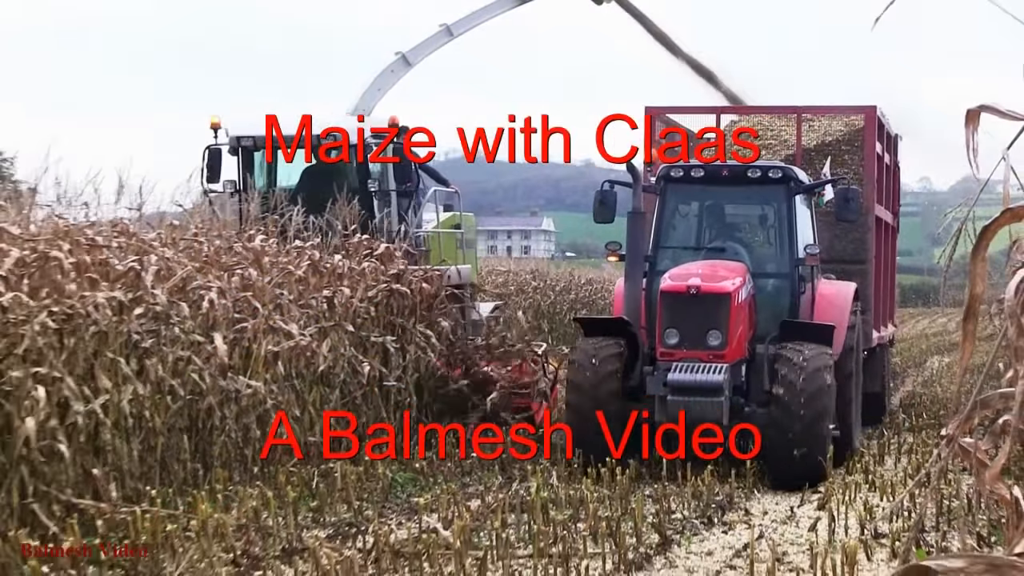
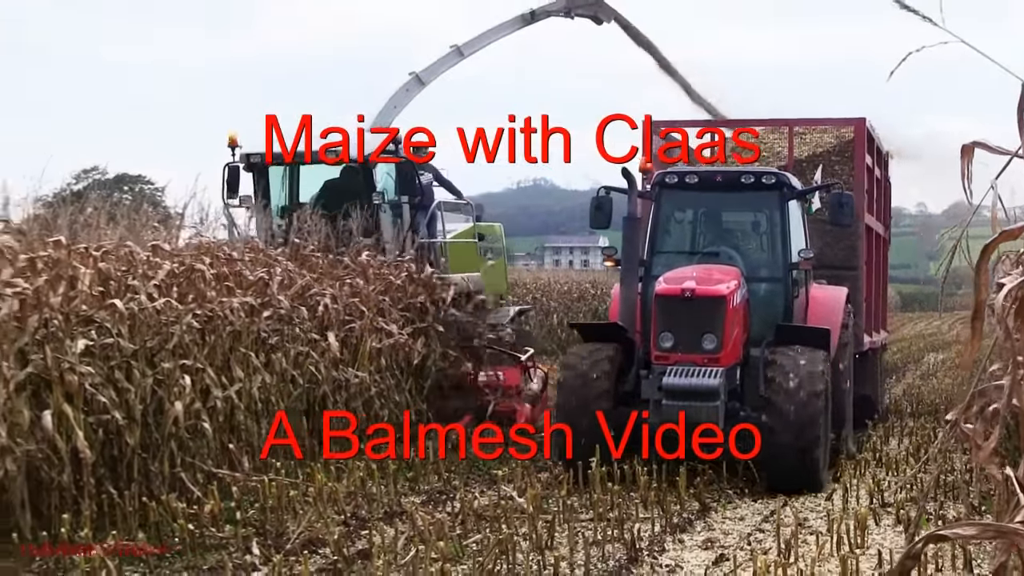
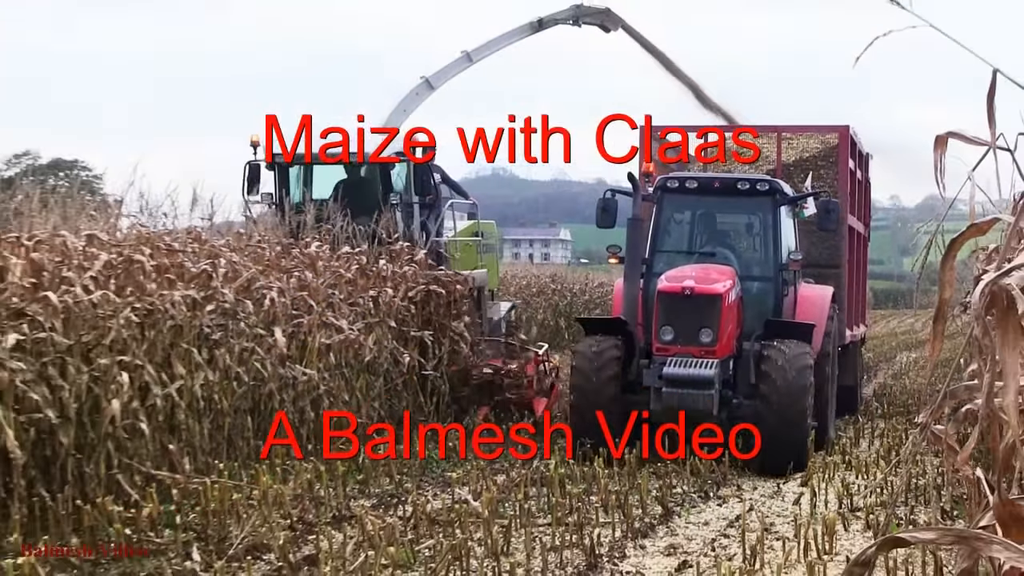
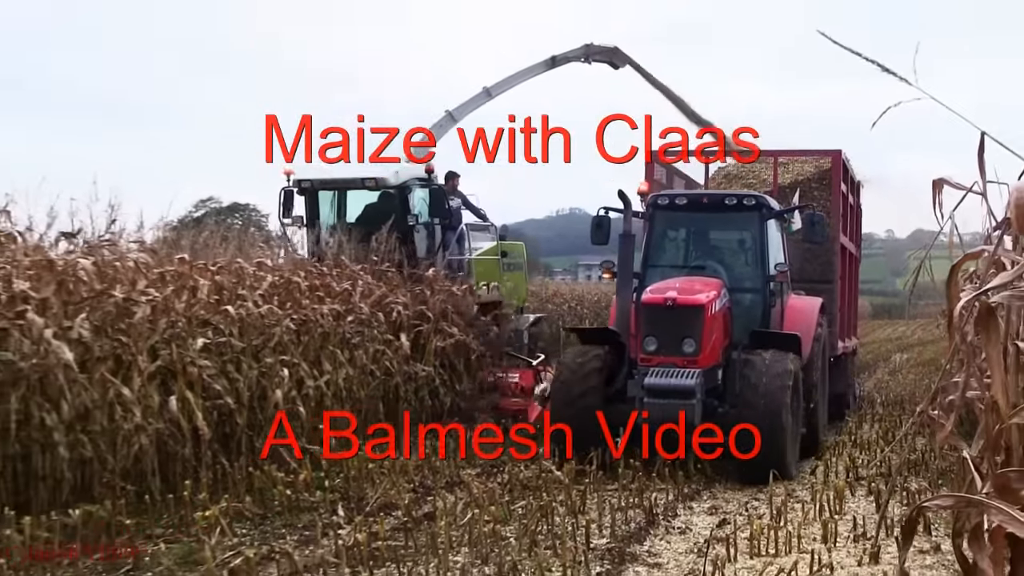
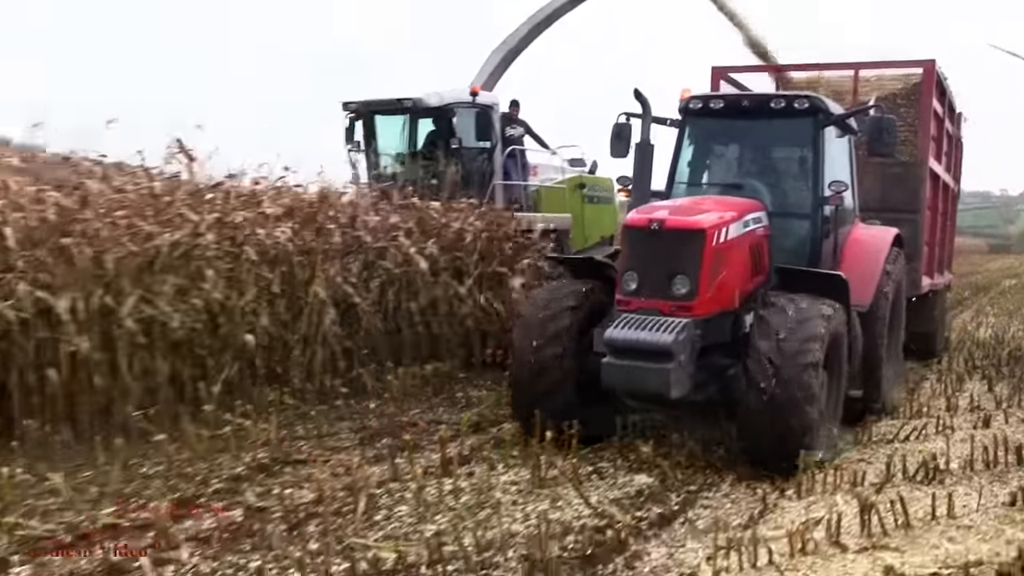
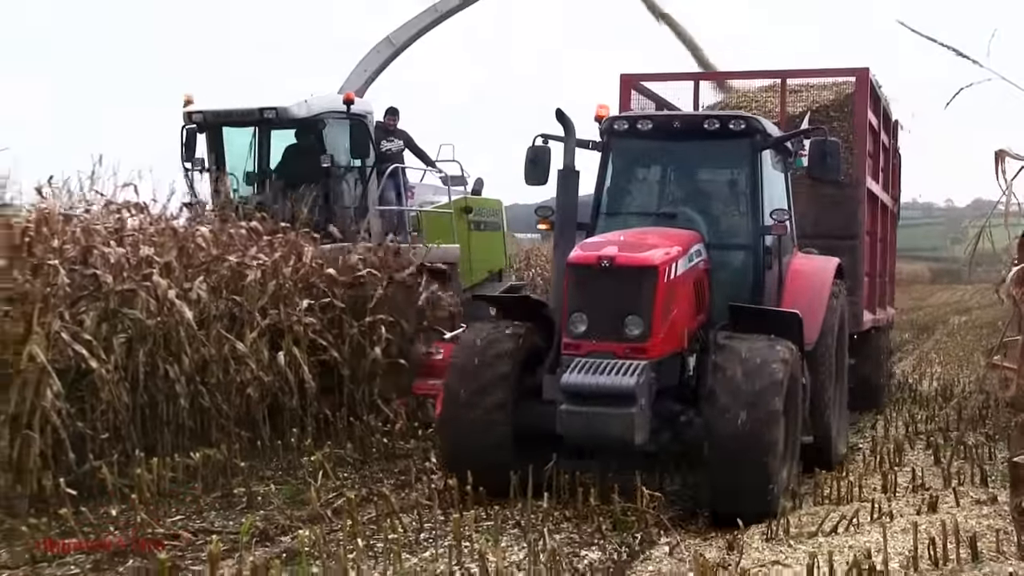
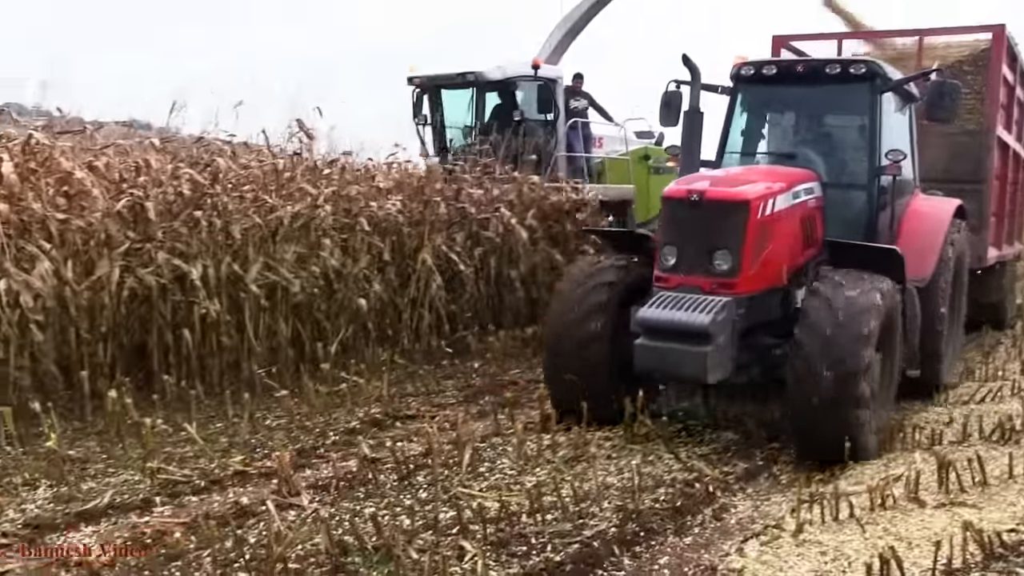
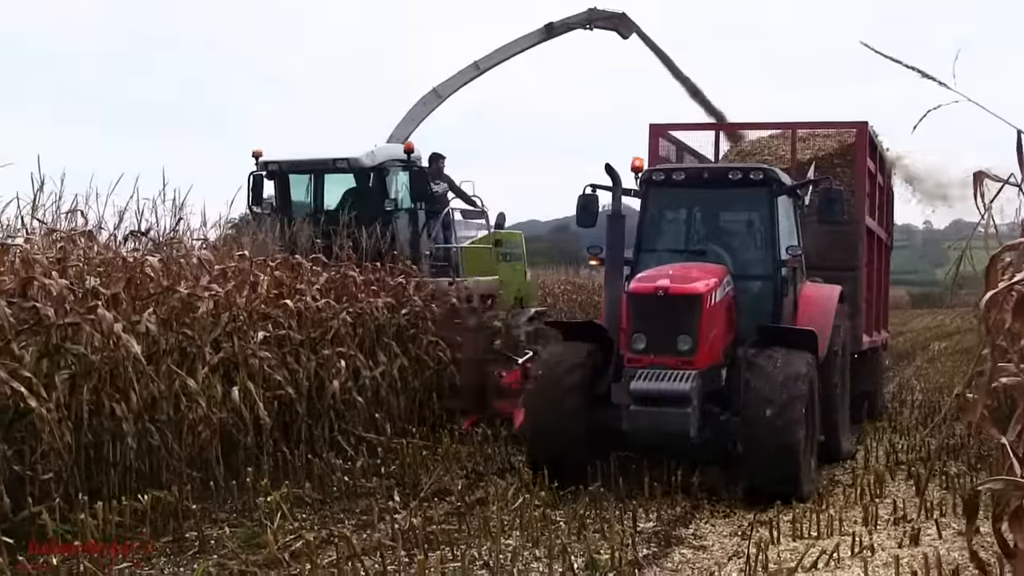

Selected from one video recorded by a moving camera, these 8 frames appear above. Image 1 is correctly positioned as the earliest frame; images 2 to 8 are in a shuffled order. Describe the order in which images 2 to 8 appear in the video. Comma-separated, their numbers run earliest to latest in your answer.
3, 2, 4, 8, 6, 5, 7
